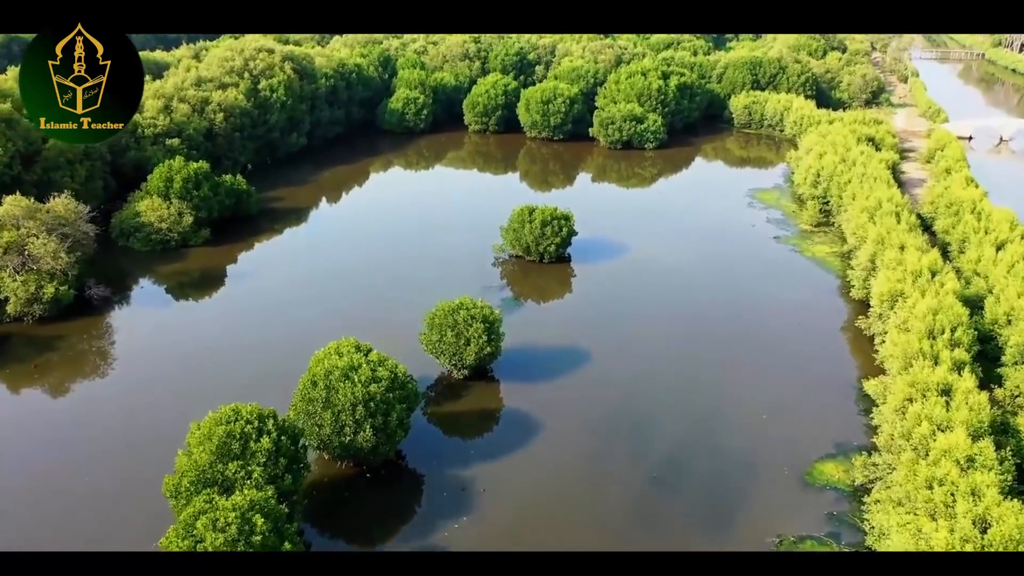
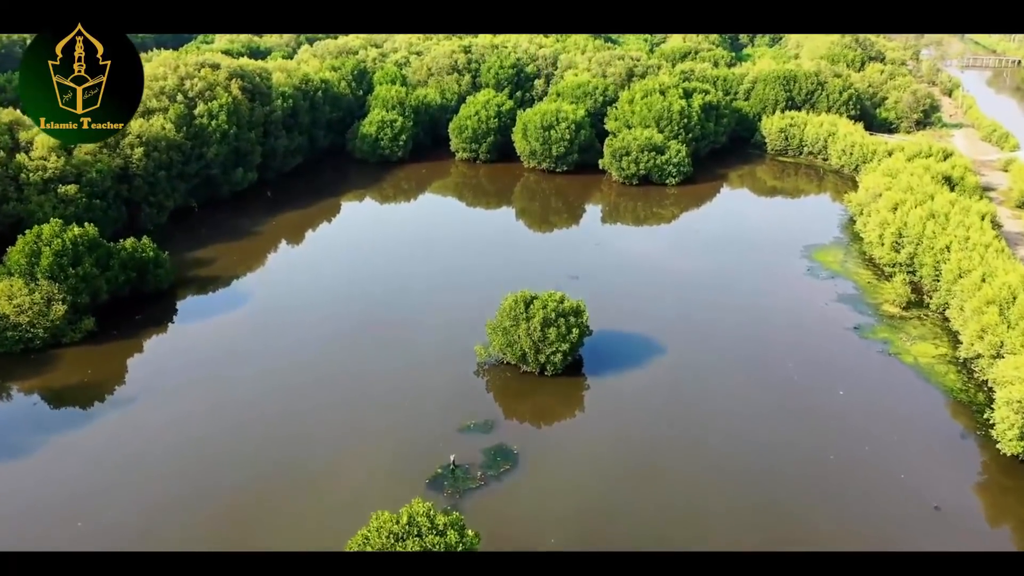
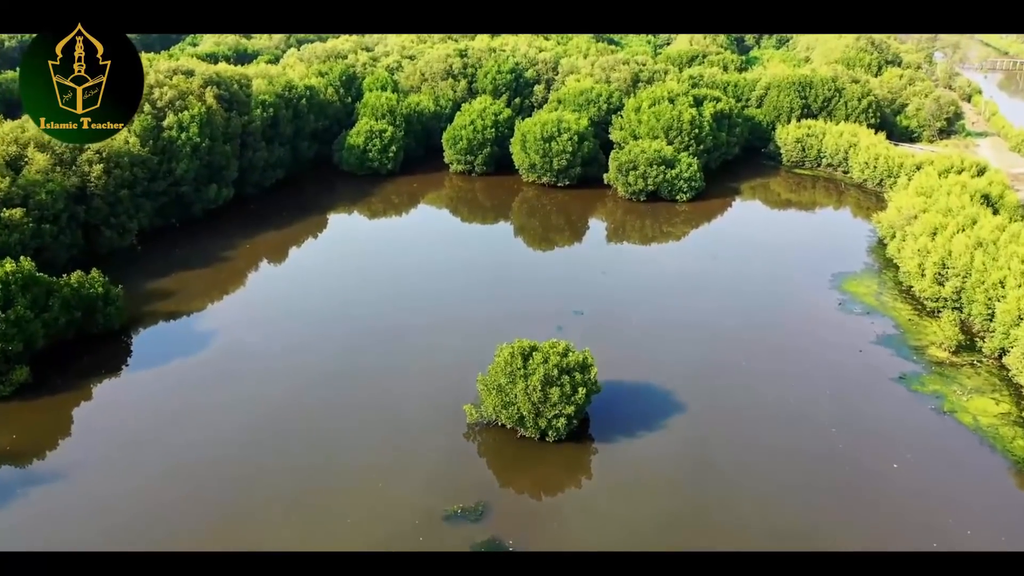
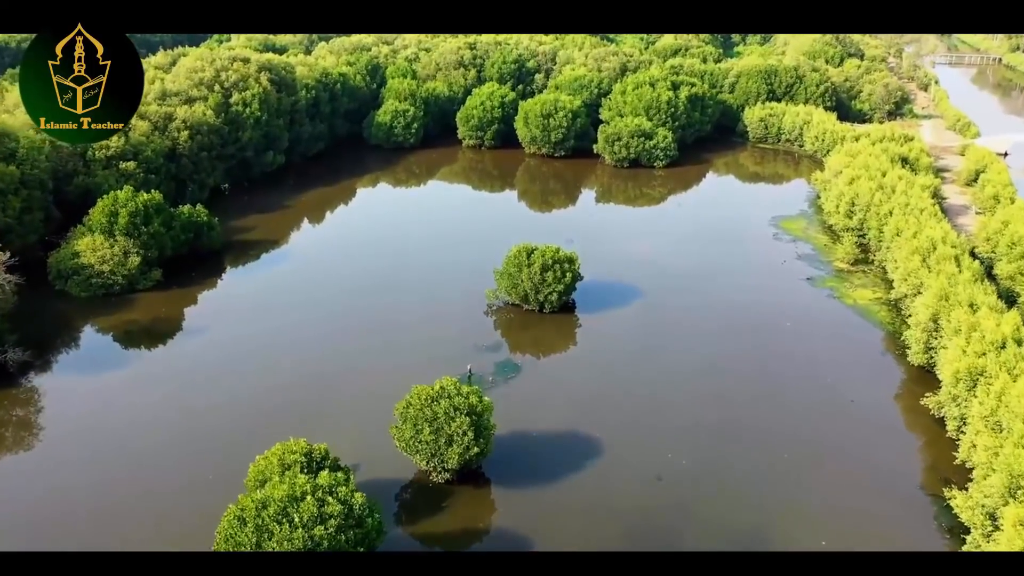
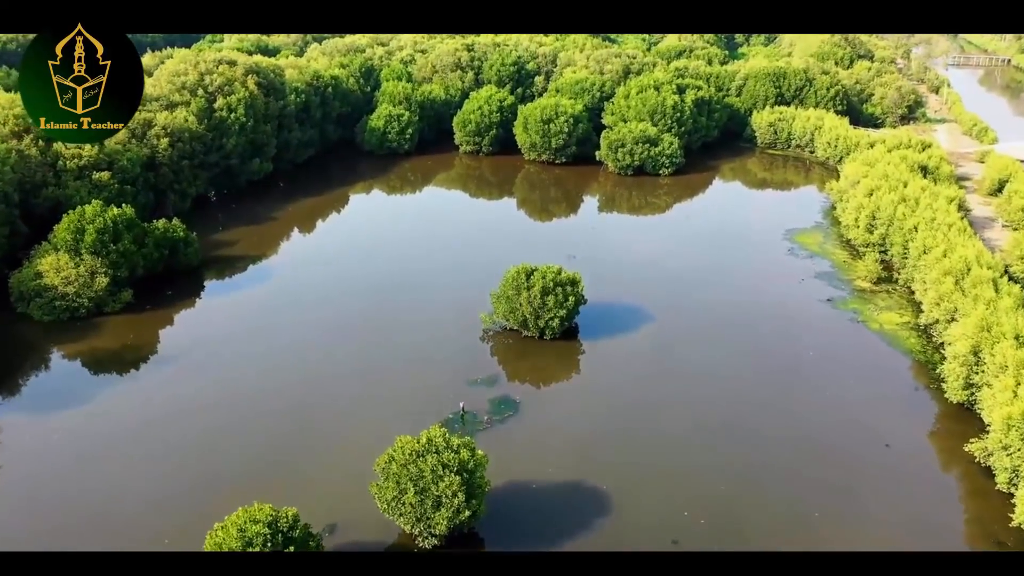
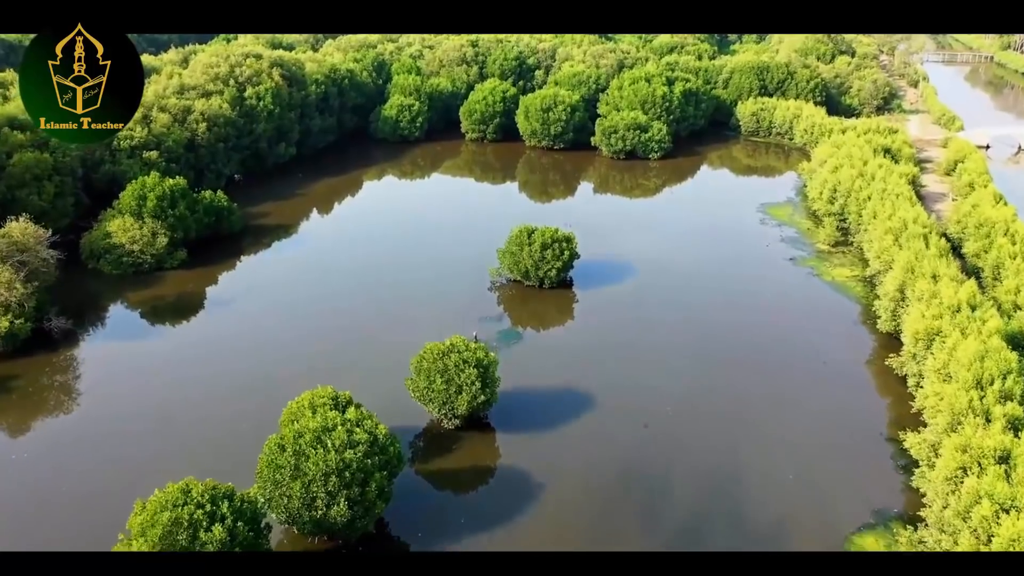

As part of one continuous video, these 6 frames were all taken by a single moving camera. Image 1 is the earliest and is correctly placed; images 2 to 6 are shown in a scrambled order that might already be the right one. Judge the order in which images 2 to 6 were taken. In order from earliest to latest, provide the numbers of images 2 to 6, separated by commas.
6, 4, 5, 2, 3
